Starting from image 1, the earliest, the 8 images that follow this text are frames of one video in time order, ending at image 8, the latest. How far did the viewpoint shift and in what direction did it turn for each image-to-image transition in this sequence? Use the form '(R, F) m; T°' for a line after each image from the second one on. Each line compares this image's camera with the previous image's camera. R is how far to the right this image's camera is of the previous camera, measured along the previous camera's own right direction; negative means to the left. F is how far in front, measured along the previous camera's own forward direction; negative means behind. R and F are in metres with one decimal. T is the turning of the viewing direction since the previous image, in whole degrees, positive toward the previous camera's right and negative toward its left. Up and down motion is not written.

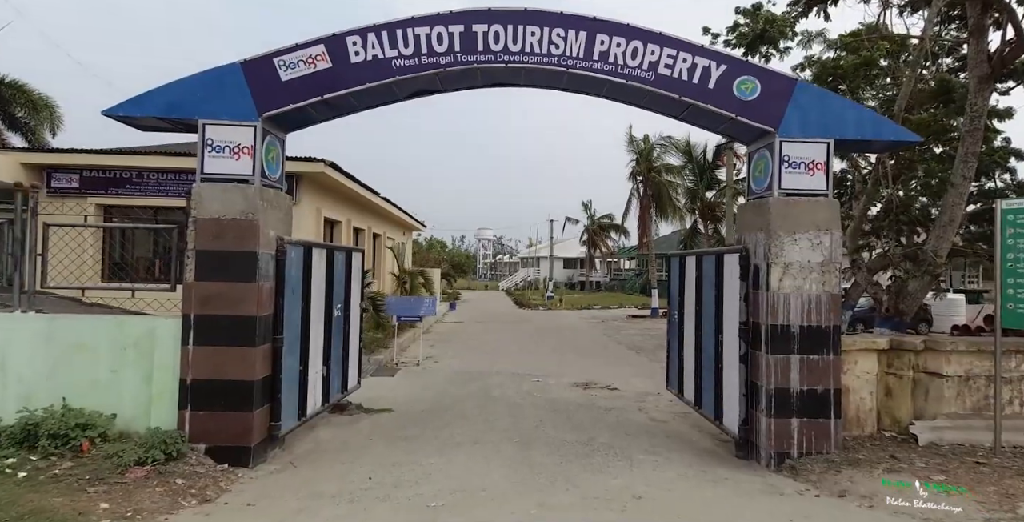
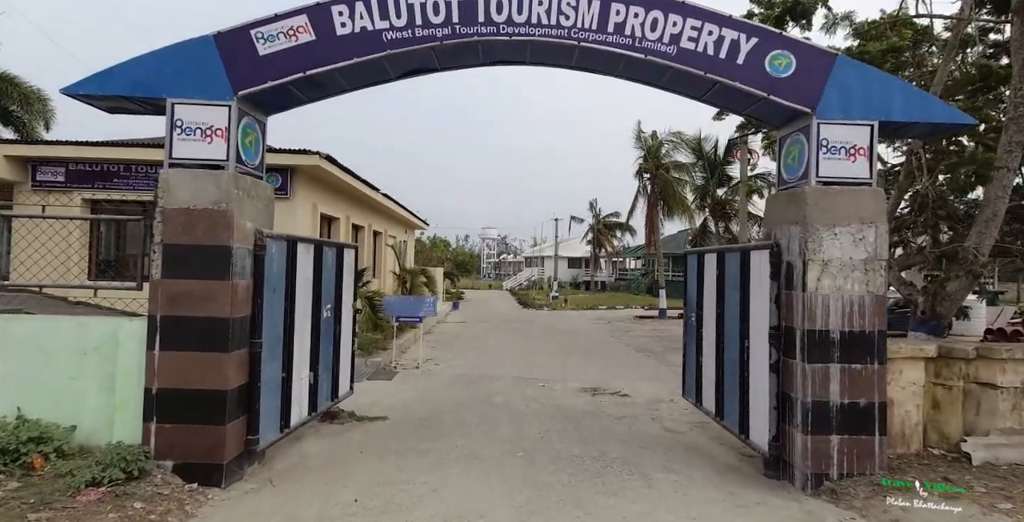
(0.0, +0.5) m; 0°
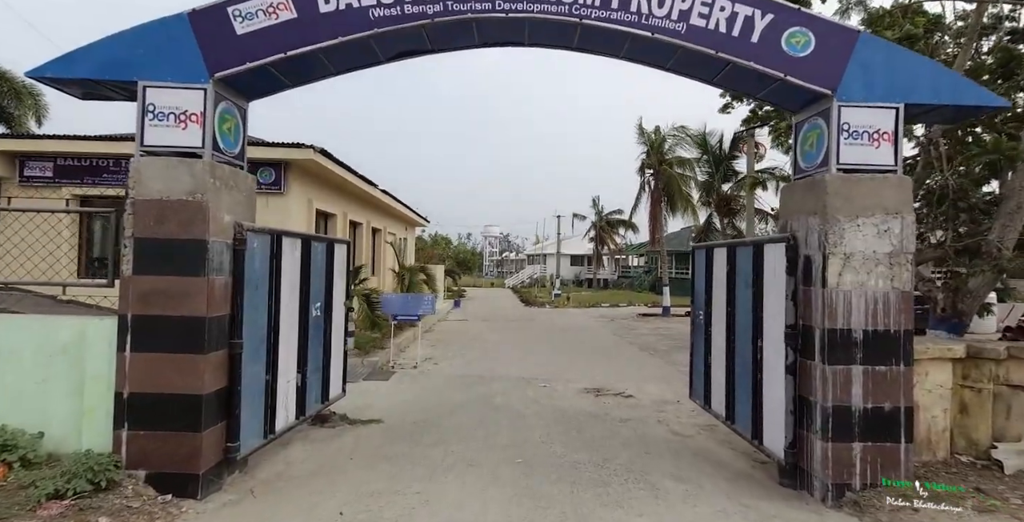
(0.0, +0.3) m; 0°
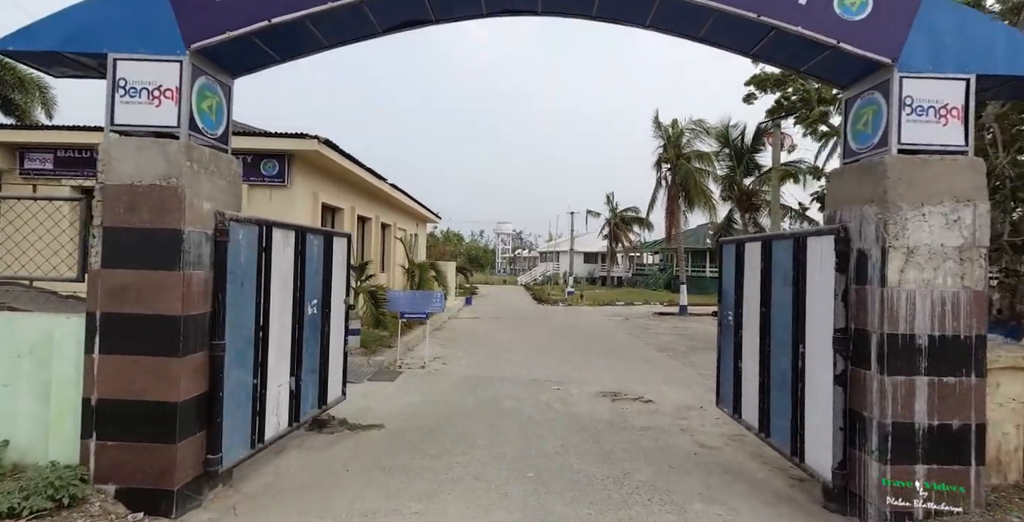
(0.0, +0.5) m; -1°
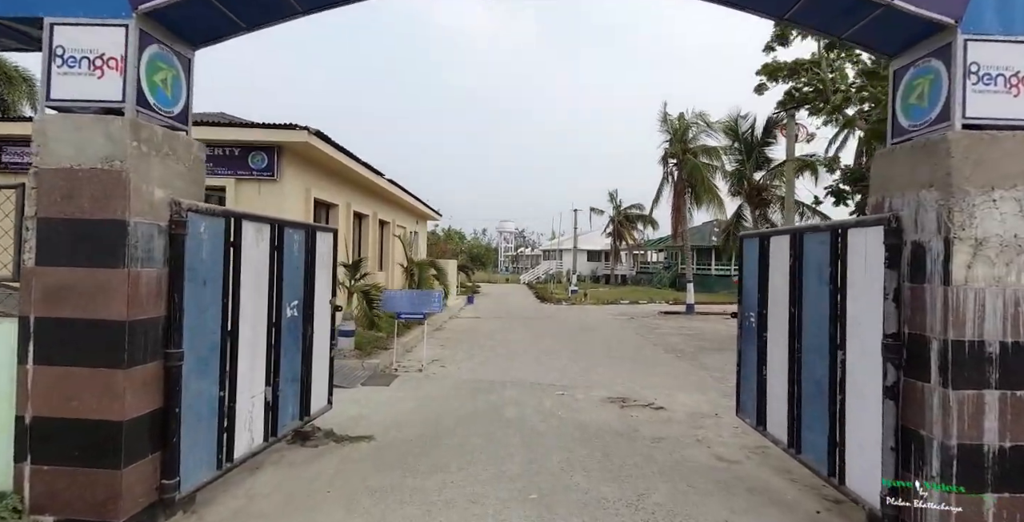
(0.0, +0.5) m; 0°
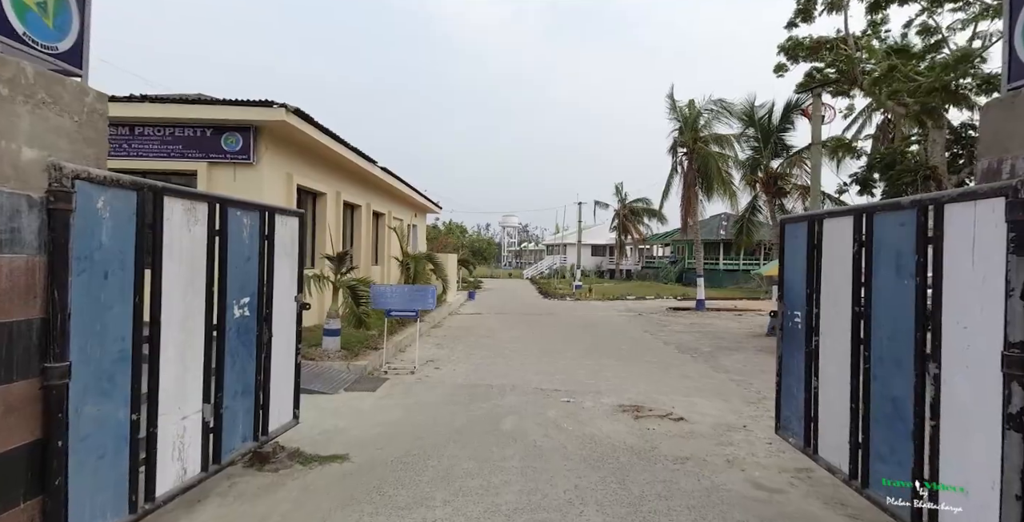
(0.0, +0.8) m; 0°
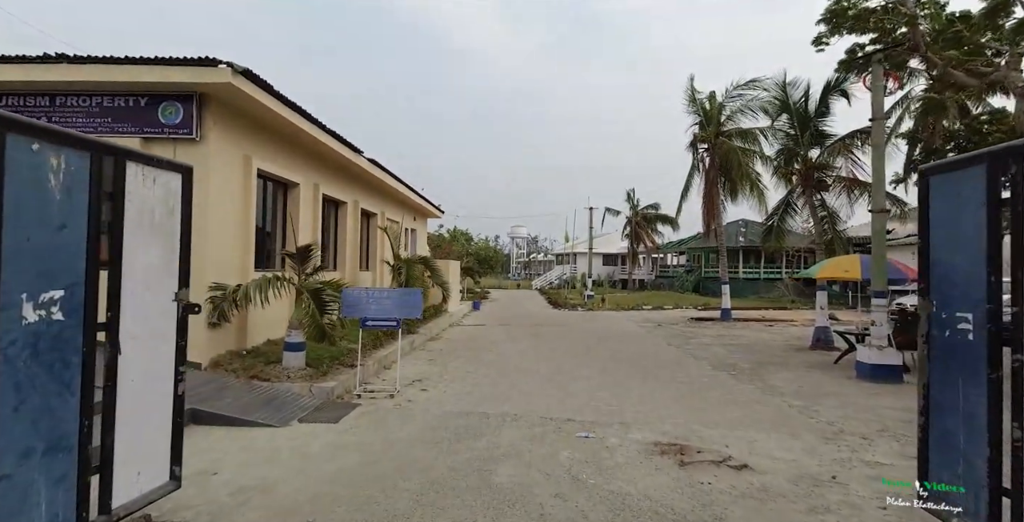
(+0.1, +1.6) m; -1°
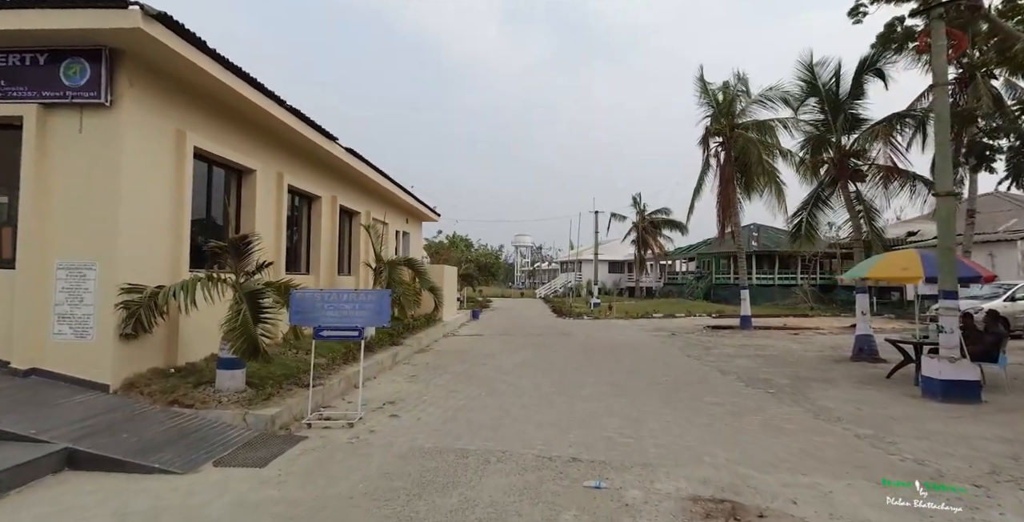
(+0.2, +1.4) m; -1°
